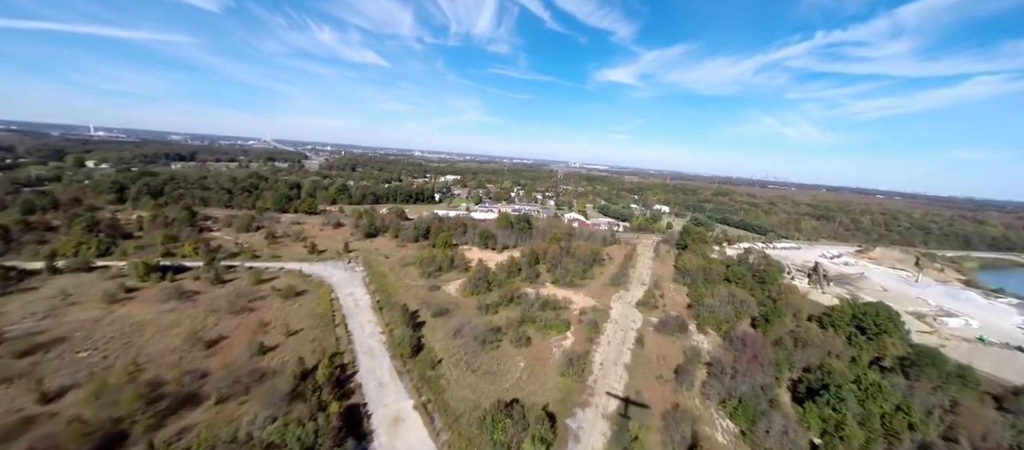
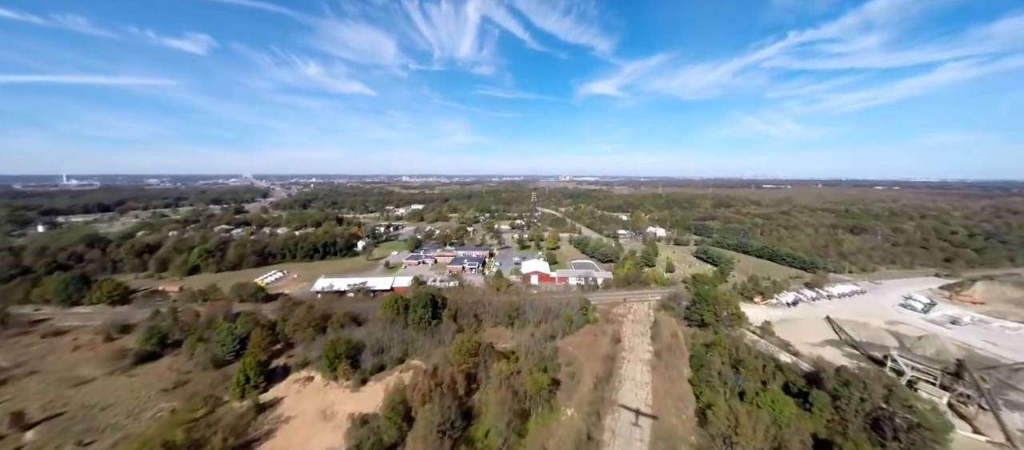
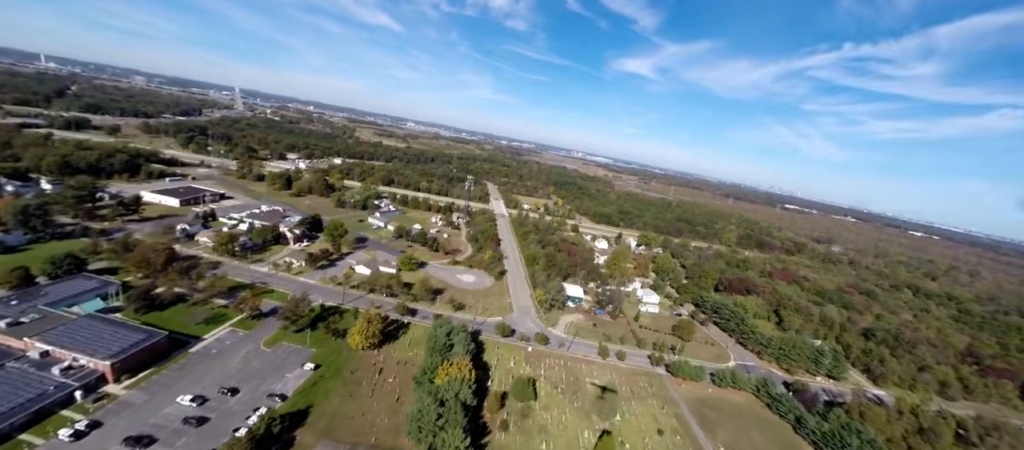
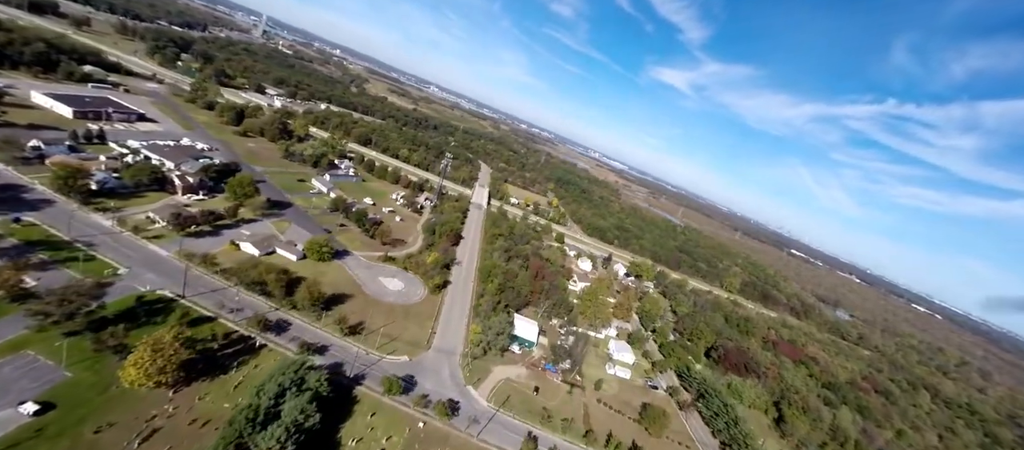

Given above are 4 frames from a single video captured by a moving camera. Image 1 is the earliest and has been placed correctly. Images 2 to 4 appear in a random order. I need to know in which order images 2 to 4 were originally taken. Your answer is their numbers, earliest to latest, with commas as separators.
2, 3, 4
